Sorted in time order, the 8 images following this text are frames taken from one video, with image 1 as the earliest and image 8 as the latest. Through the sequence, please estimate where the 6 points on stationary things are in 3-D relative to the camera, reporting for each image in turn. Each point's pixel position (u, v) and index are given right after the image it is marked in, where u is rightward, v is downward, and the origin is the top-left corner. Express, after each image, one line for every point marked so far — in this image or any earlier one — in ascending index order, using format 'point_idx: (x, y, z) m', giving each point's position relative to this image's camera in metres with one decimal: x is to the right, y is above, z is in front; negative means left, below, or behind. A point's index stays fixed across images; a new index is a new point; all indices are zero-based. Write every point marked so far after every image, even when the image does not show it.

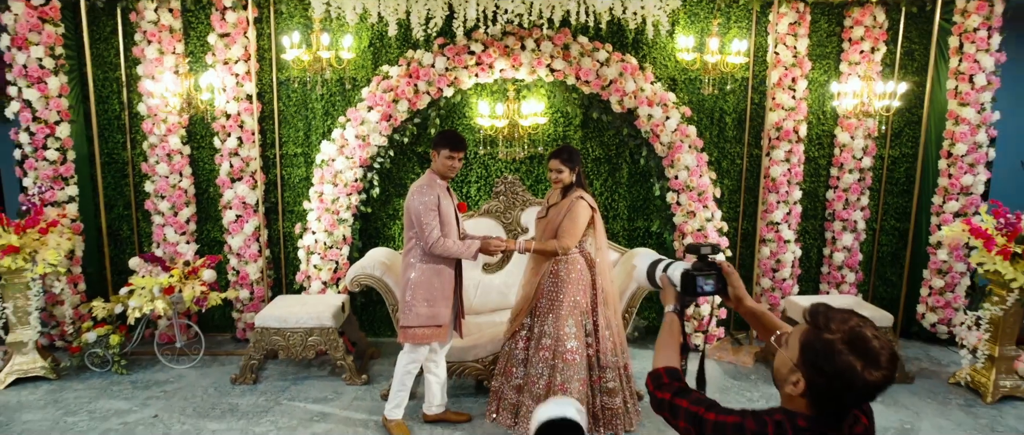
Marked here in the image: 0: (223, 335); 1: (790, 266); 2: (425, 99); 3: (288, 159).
0: (-1.2, -0.5, +4.5) m
1: (+1.1, -0.2, +4.3) m
2: (-0.3, +0.4, +4.0) m
3: (-0.9, +0.2, +4.4) m
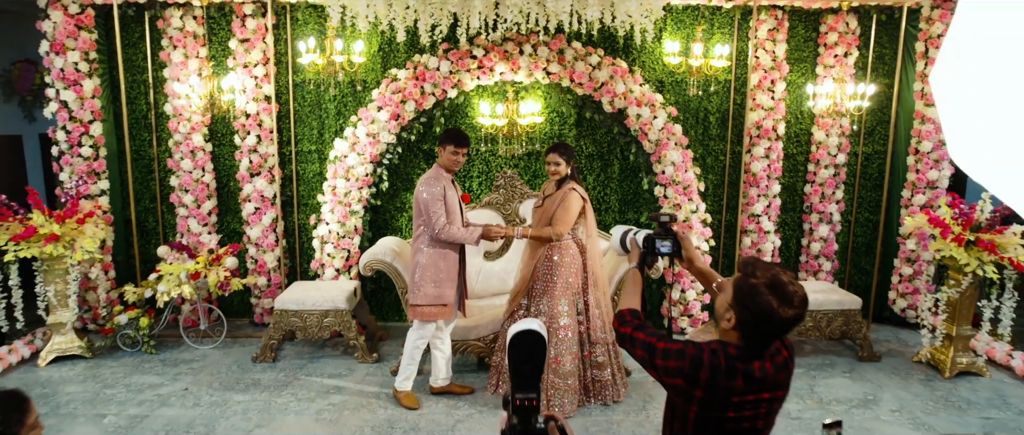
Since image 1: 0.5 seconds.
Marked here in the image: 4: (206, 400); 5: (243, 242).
0: (-1.2, -0.5, +4.8) m
1: (+1.1, -0.2, +4.6) m
2: (-0.3, +0.5, +4.4) m
3: (-0.9, +0.3, +4.7) m
4: (-1.0, -0.6, +3.7) m
5: (-1.2, -0.1, +4.7) m
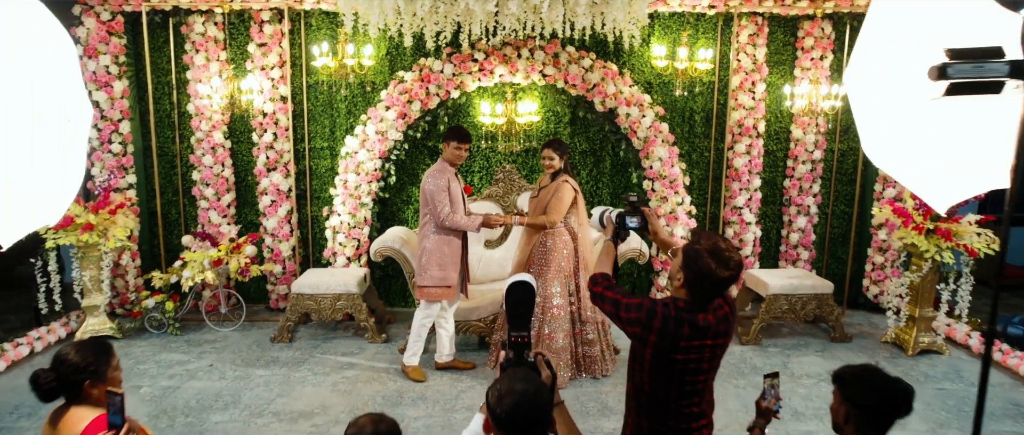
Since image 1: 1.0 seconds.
0: (-1.2, -0.4, +5.2) m
1: (+1.1, -0.1, +5.0) m
2: (-0.3, +0.5, +4.7) m
3: (-0.9, +0.3, +5.1) m
4: (-1.0, -0.6, +4.0) m
5: (-1.2, -0.1, +5.1) m
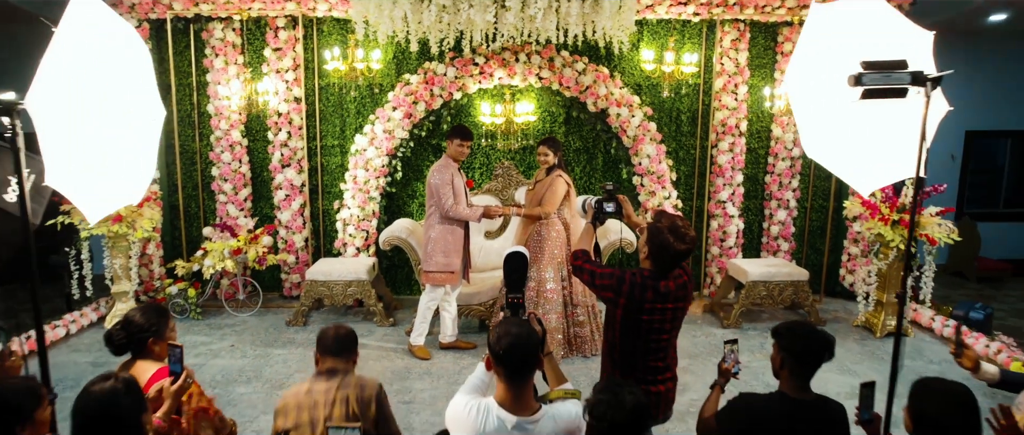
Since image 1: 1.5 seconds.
0: (-1.2, -0.4, +5.5) m
1: (+1.1, -0.1, +5.3) m
2: (-0.3, +0.5, +5.1) m
3: (-0.9, +0.3, +5.4) m
4: (-1.0, -0.5, +4.3) m
5: (-1.2, 0.0, +5.4) m
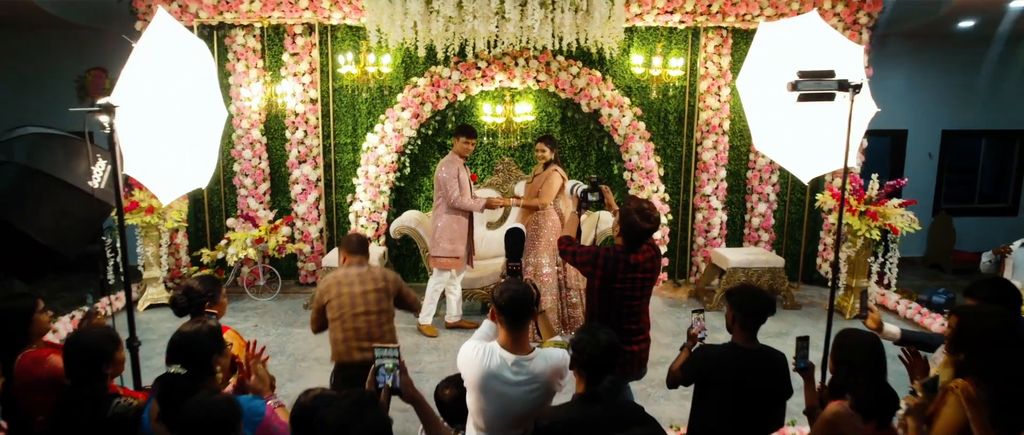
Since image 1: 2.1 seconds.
0: (-1.2, -0.3, +6.0) m
1: (+1.1, -0.1, +5.7) m
2: (-0.3, +0.6, +5.5) m
3: (-0.9, +0.4, +5.8) m
4: (-1.0, -0.5, +4.8) m
5: (-1.2, 0.0, +5.8) m
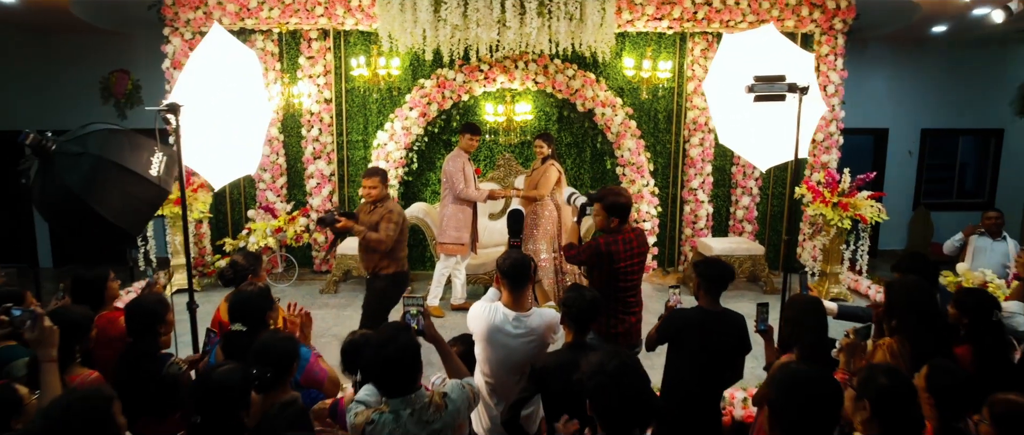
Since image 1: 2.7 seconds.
0: (-1.2, -0.3, +6.4) m
1: (+1.1, 0.0, +6.2) m
2: (-0.3, +0.6, +5.9) m
3: (-0.9, +0.4, +6.2) m
4: (-1.0, -0.5, +5.2) m
5: (-1.2, +0.1, +6.3) m
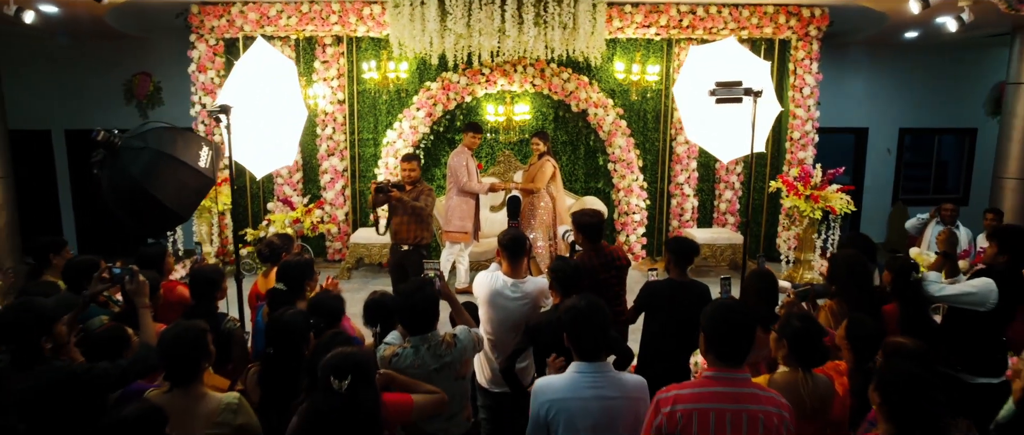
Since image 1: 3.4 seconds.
0: (-1.2, -0.3, +6.9) m
1: (+1.1, 0.0, +6.6) m
2: (-0.3, +0.7, +6.4) m
3: (-0.9, +0.5, +6.7) m
4: (-1.0, -0.4, +5.7) m
5: (-1.2, +0.1, +6.8) m
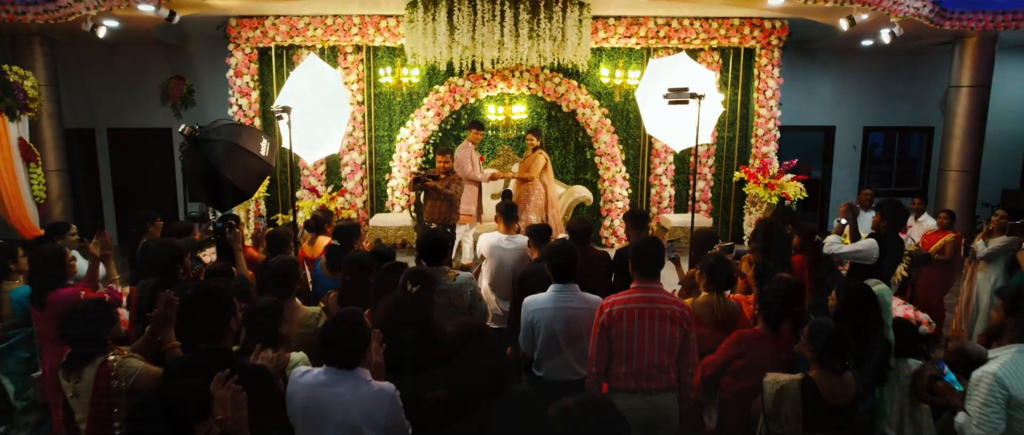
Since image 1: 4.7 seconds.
0: (-1.2, -0.2, +7.8) m
1: (+1.1, +0.1, +7.6) m
2: (-0.4, +0.8, +7.3) m
3: (-0.9, +0.6, +7.6) m
4: (-1.0, -0.3, +6.6) m
5: (-1.2, +0.2, +7.7) m
